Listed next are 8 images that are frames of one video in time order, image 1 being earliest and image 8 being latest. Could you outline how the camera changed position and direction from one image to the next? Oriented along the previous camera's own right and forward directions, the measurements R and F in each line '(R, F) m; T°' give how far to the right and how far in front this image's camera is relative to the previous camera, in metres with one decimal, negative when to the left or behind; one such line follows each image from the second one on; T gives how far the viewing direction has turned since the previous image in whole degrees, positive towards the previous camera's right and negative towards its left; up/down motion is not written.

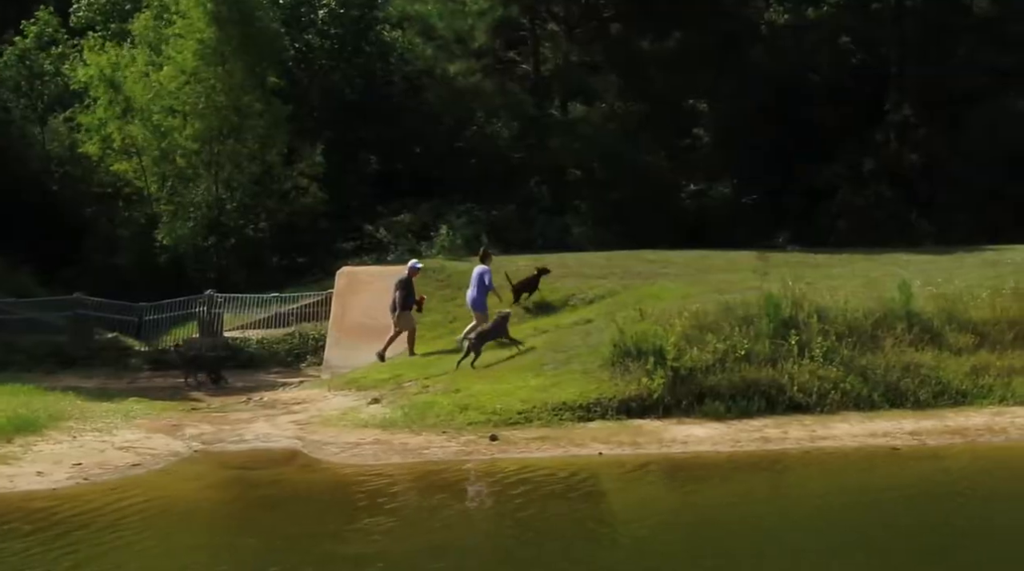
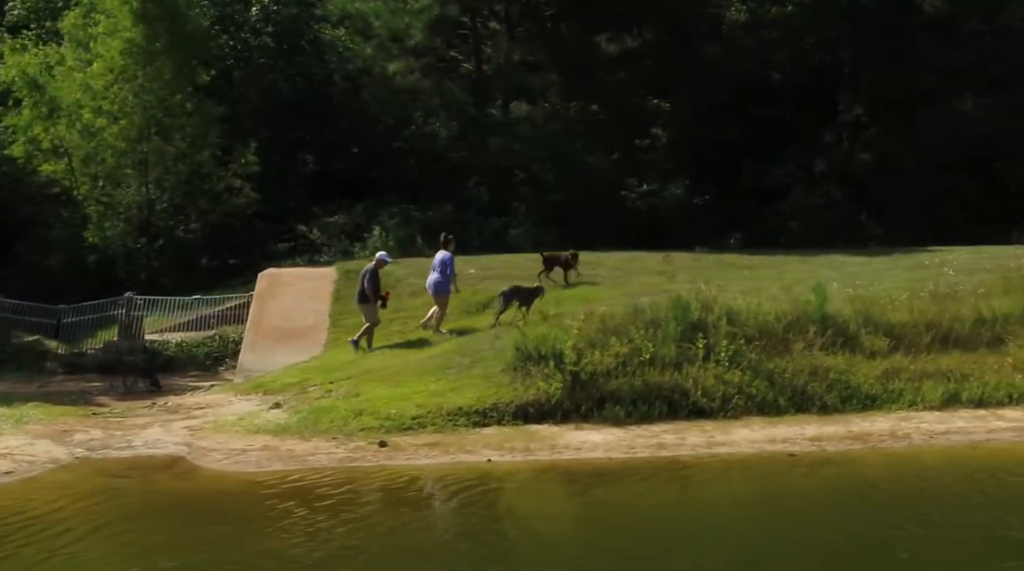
(+1.1, +0.3) m; 0°
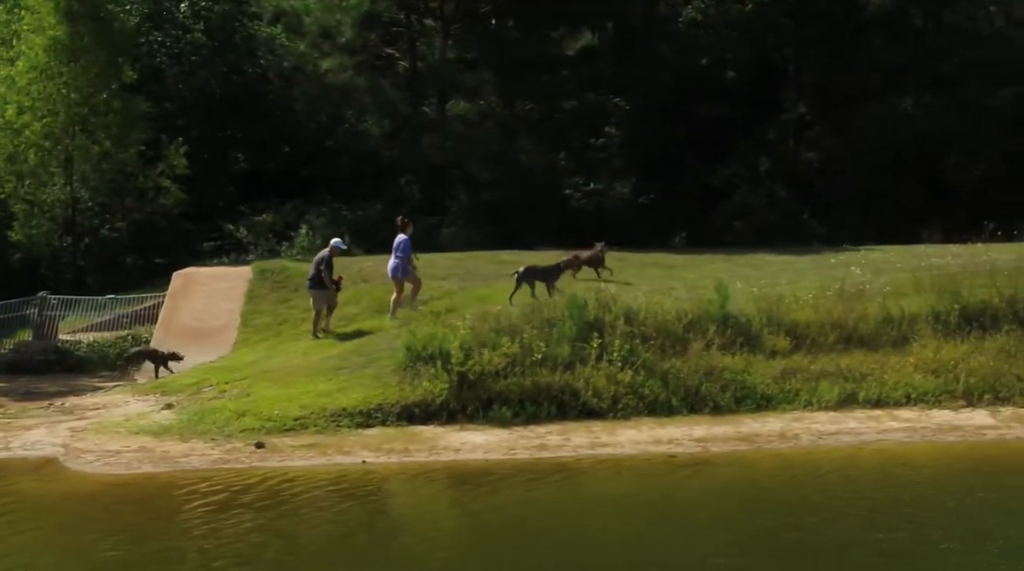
(+1.1, +0.2) m; +1°
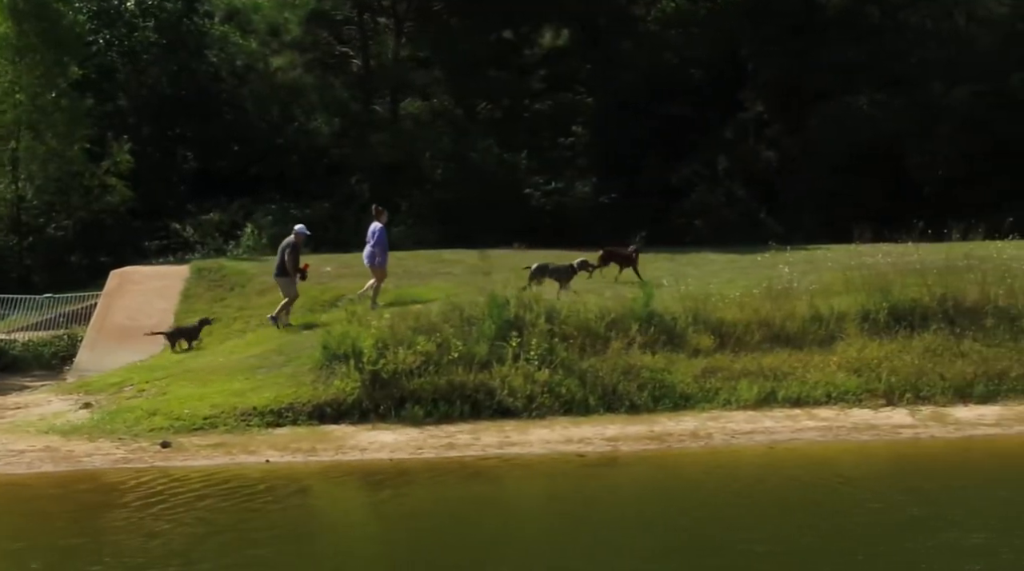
(+0.9, +0.1) m; 0°
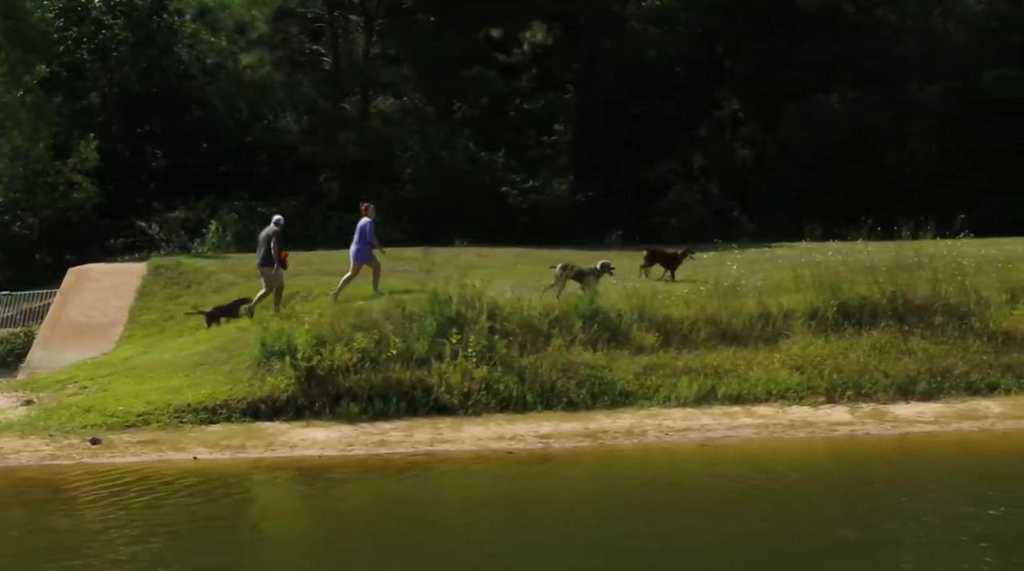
(+0.8, +0.1) m; 0°
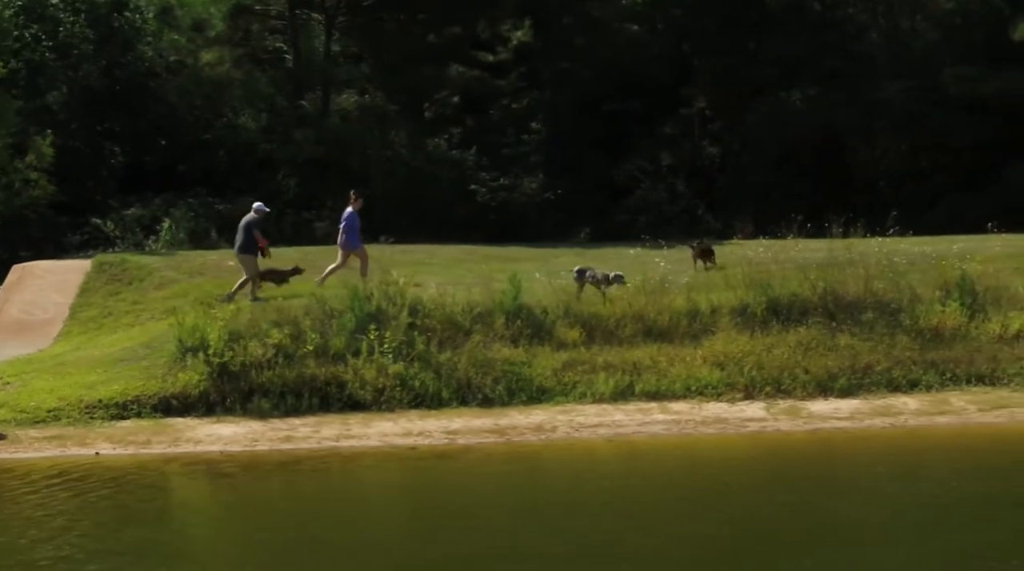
(+1.1, 0.0) m; 0°
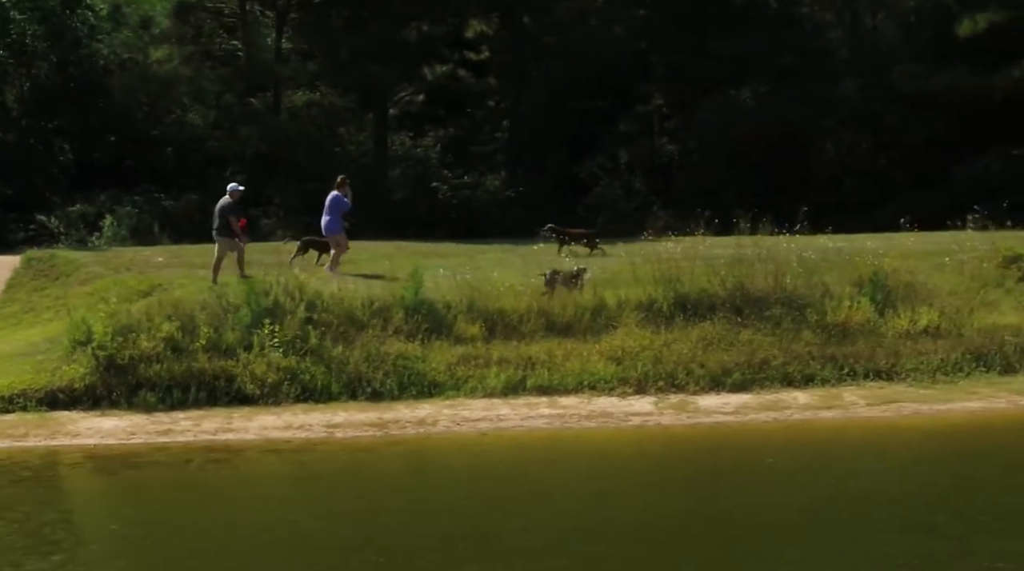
(+1.4, 0.0) m; -1°
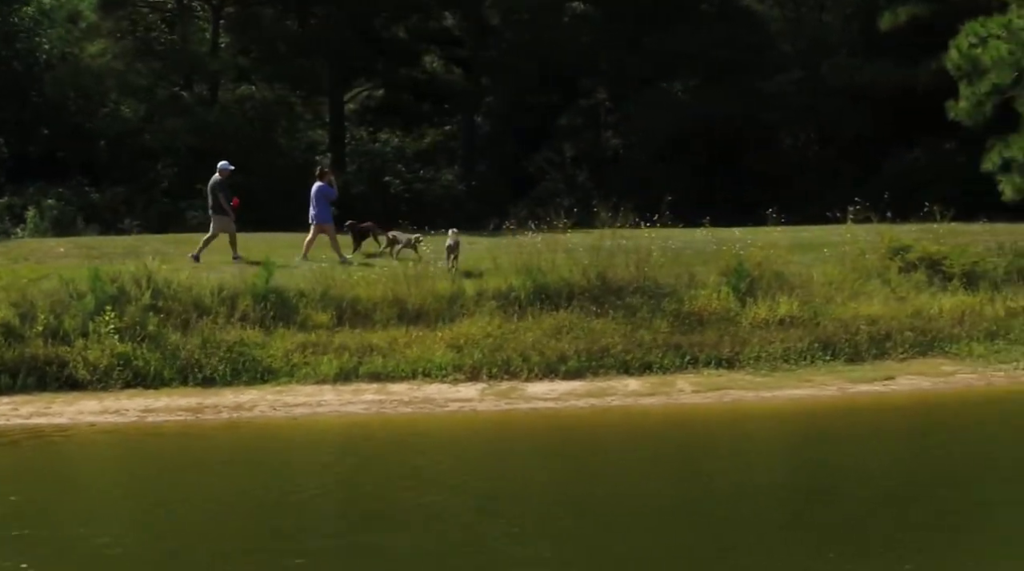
(+2.4, +0.1) m; -2°
